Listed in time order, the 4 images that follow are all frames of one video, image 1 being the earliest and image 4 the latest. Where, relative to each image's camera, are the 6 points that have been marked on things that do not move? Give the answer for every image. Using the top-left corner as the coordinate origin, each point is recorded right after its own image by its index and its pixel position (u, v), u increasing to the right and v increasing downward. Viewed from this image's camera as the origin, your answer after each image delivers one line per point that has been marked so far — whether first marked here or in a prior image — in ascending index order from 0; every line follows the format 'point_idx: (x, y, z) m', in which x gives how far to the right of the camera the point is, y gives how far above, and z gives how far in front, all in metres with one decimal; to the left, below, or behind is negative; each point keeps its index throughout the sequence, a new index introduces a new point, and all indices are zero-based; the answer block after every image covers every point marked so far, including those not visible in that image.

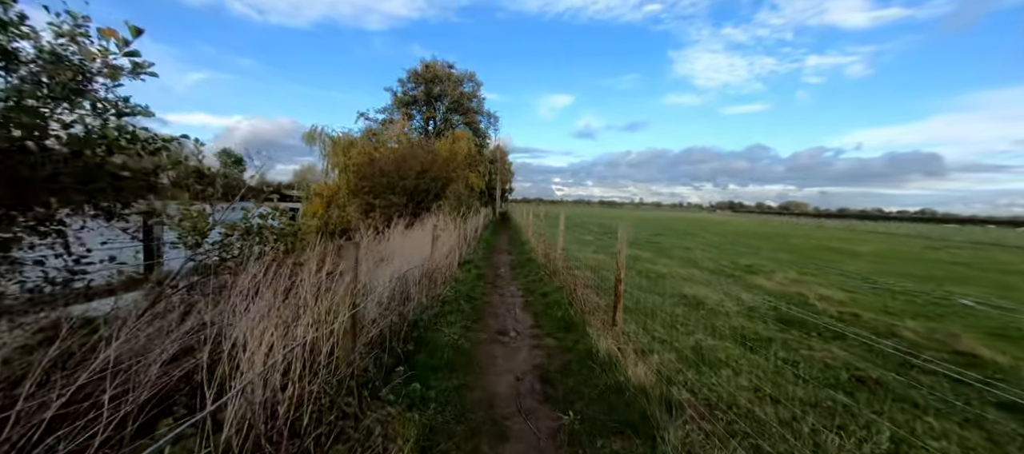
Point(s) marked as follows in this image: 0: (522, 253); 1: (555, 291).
0: (+0.4, -1.1, +14.2) m
1: (+0.9, -1.4, +7.6) m
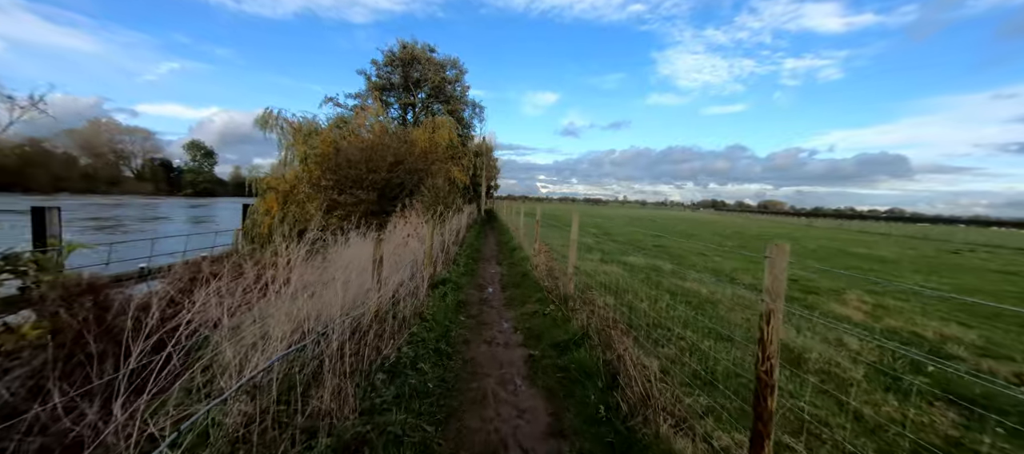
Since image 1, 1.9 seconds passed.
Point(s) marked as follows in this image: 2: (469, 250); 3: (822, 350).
0: (+0.1, -1.2, +11.4) m
1: (+0.8, -1.6, +4.9) m
2: (-1.7, -0.9, +13.7) m
3: (+4.5, -1.8, +5.0) m
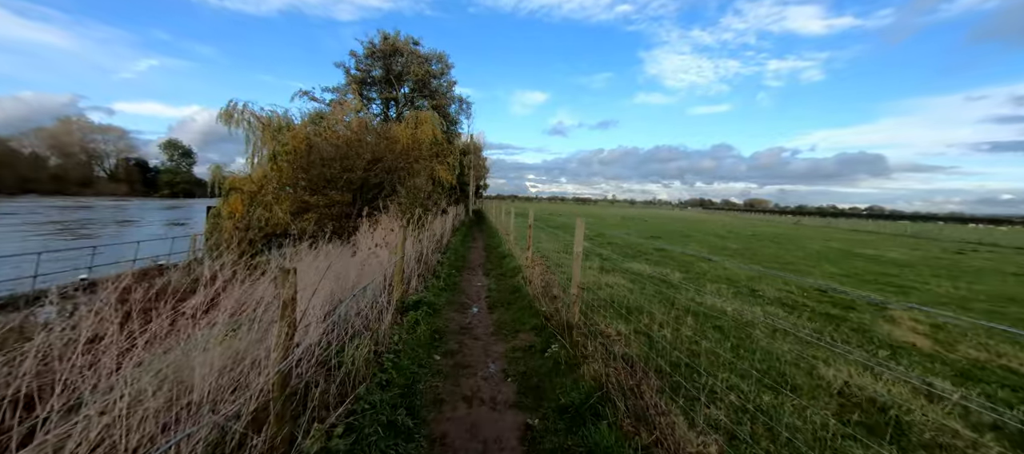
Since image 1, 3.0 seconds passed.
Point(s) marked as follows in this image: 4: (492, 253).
0: (-0.3, -1.3, +10.0) m
1: (+0.7, -1.7, +3.5) m
2: (-2.1, -1.1, +12.3) m
3: (+4.3, -1.9, +3.7) m
4: (-0.8, -1.0, +14.0) m
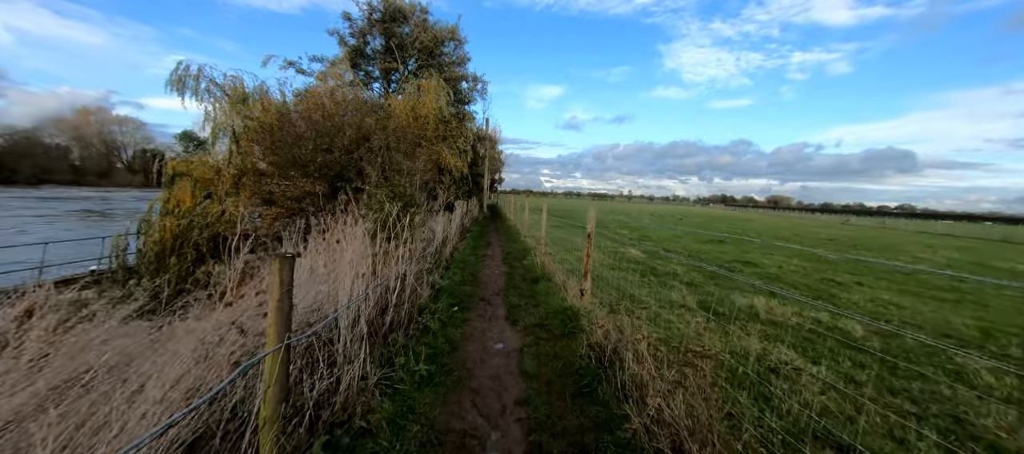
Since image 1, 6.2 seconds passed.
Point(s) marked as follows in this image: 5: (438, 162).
0: (+0.5, -1.5, +5.6) m
1: (+1.2, -2.0, -0.9) m
2: (-1.2, -1.2, +7.9) m
3: (+4.8, -2.2, -0.8) m
4: (+0.1, -1.1, +9.6) m
5: (-3.8, +3.4, +18.4) m
